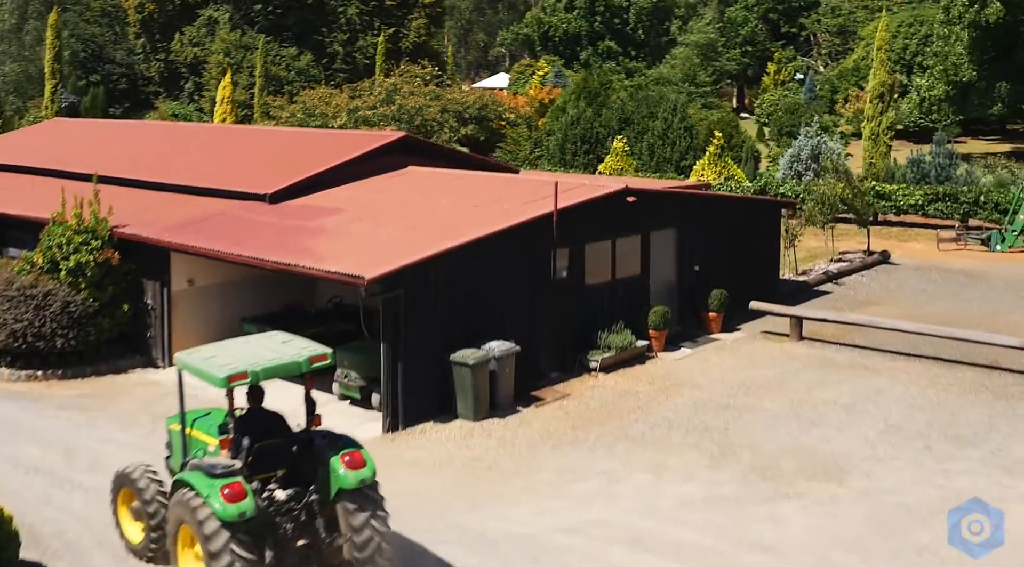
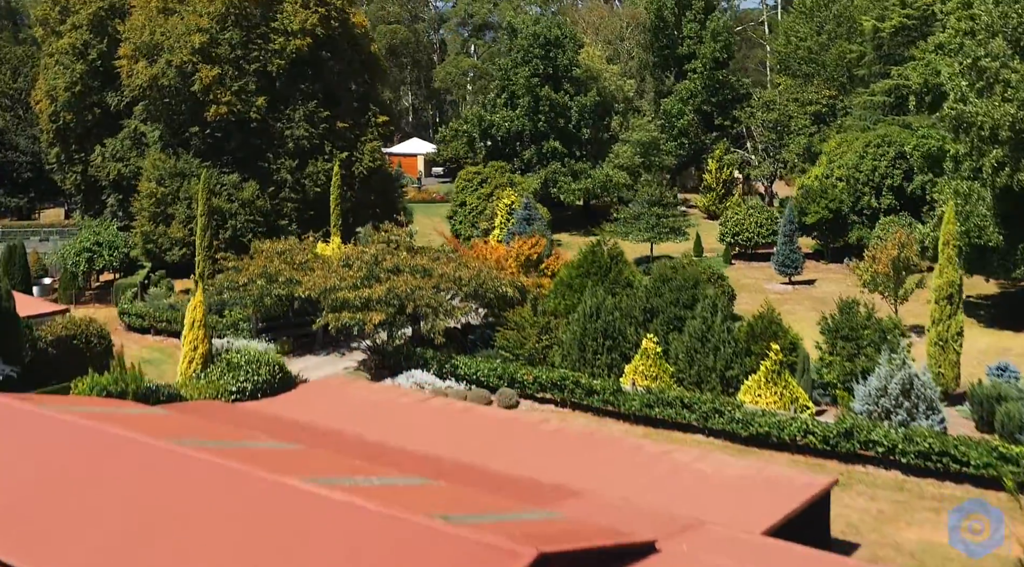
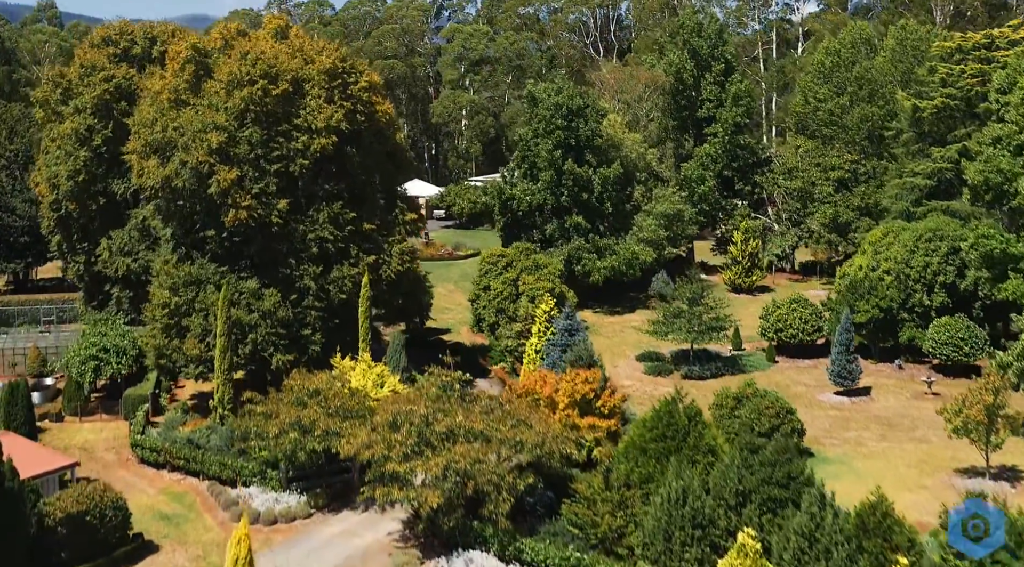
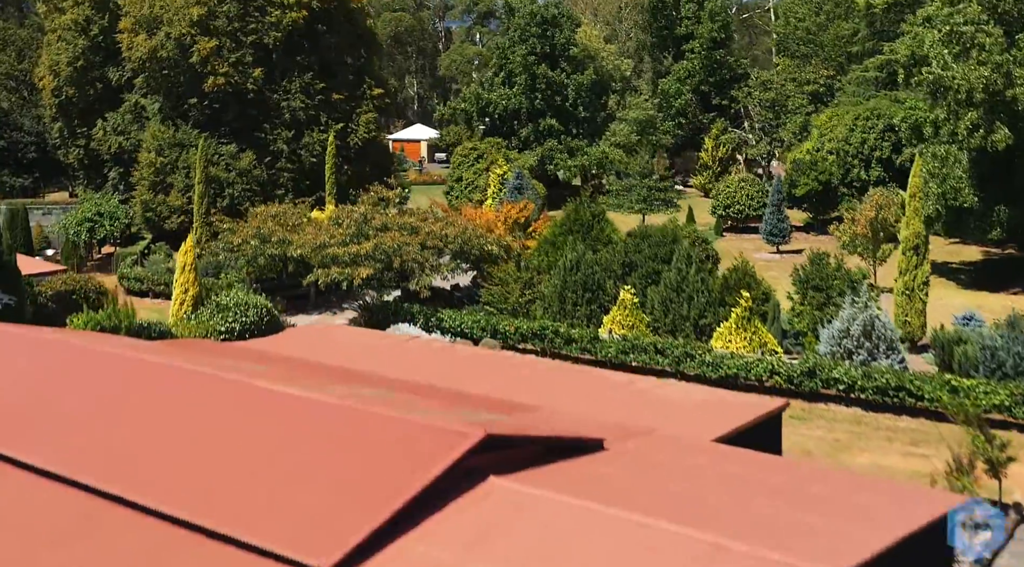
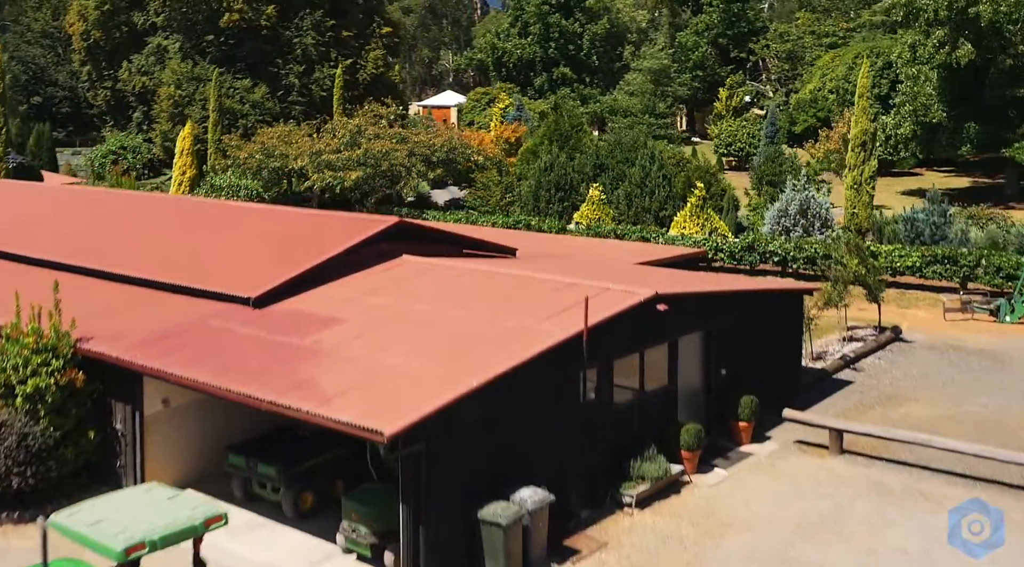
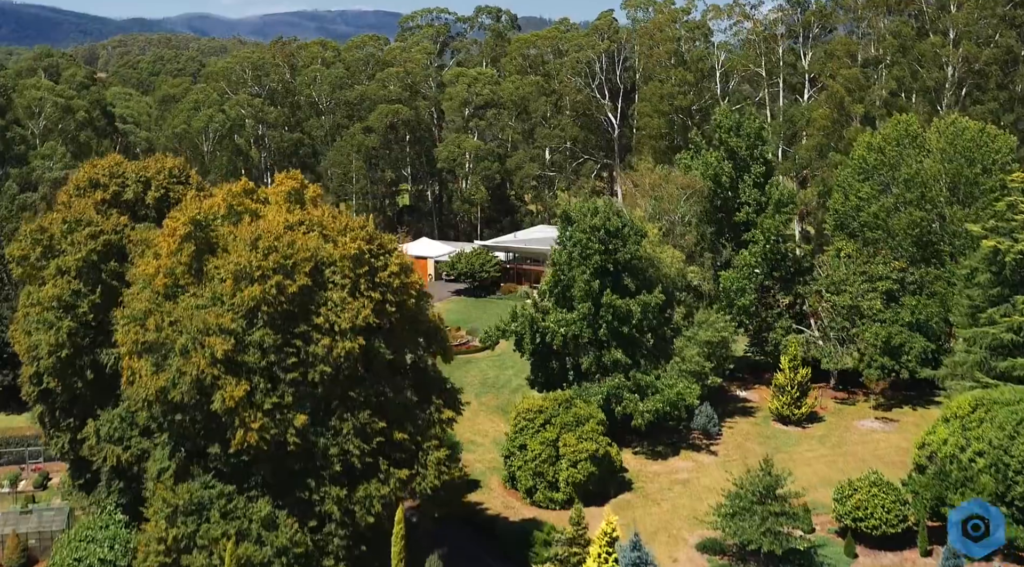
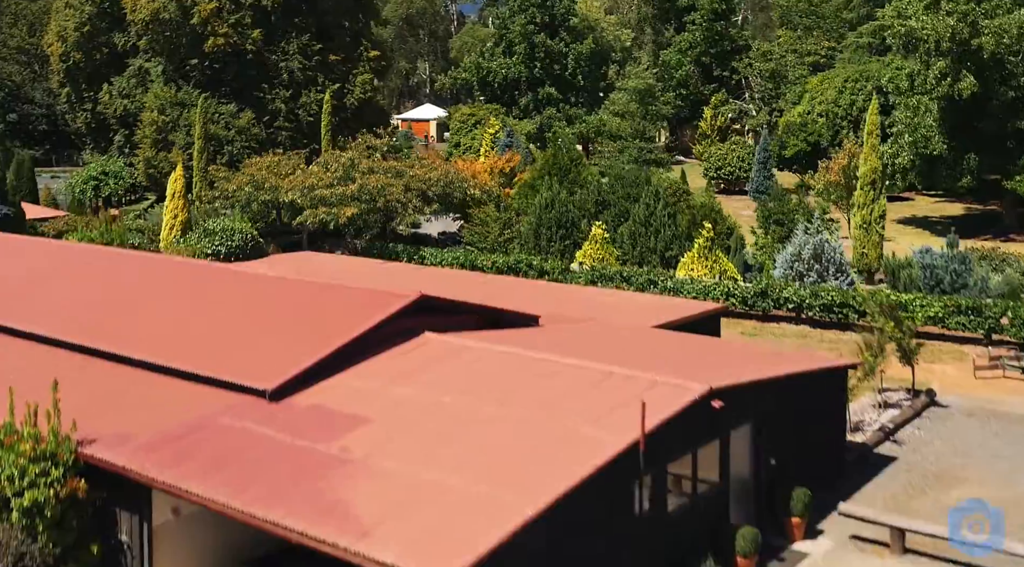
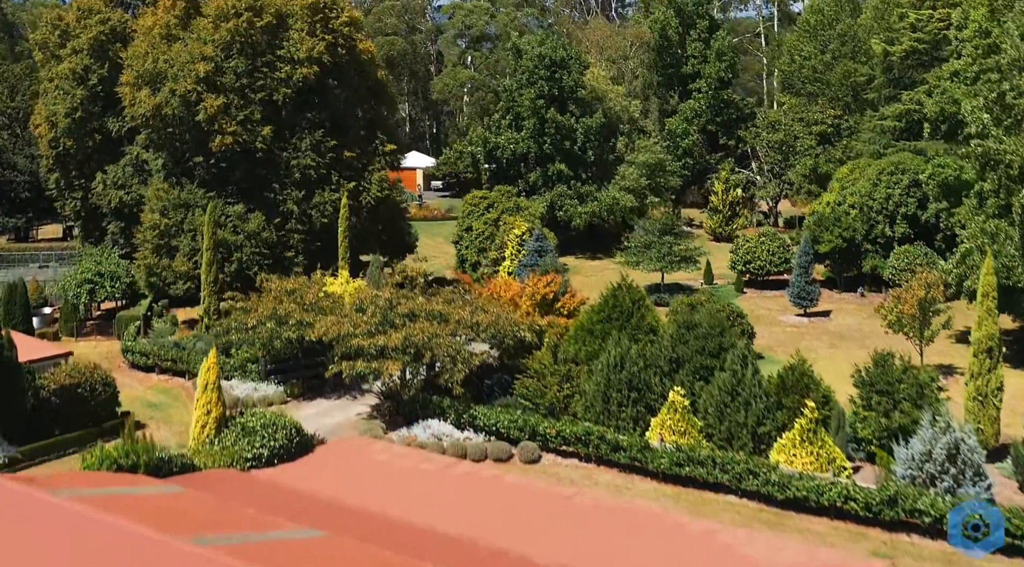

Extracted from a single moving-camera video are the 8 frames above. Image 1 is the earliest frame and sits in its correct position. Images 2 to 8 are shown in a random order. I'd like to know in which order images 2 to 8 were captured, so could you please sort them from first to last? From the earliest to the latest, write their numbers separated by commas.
5, 7, 4, 2, 8, 3, 6
